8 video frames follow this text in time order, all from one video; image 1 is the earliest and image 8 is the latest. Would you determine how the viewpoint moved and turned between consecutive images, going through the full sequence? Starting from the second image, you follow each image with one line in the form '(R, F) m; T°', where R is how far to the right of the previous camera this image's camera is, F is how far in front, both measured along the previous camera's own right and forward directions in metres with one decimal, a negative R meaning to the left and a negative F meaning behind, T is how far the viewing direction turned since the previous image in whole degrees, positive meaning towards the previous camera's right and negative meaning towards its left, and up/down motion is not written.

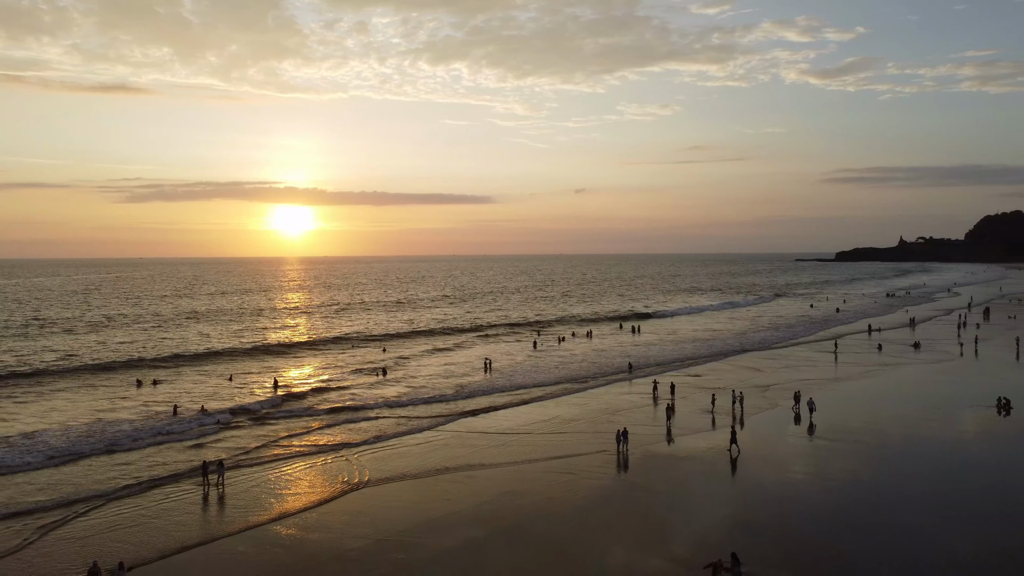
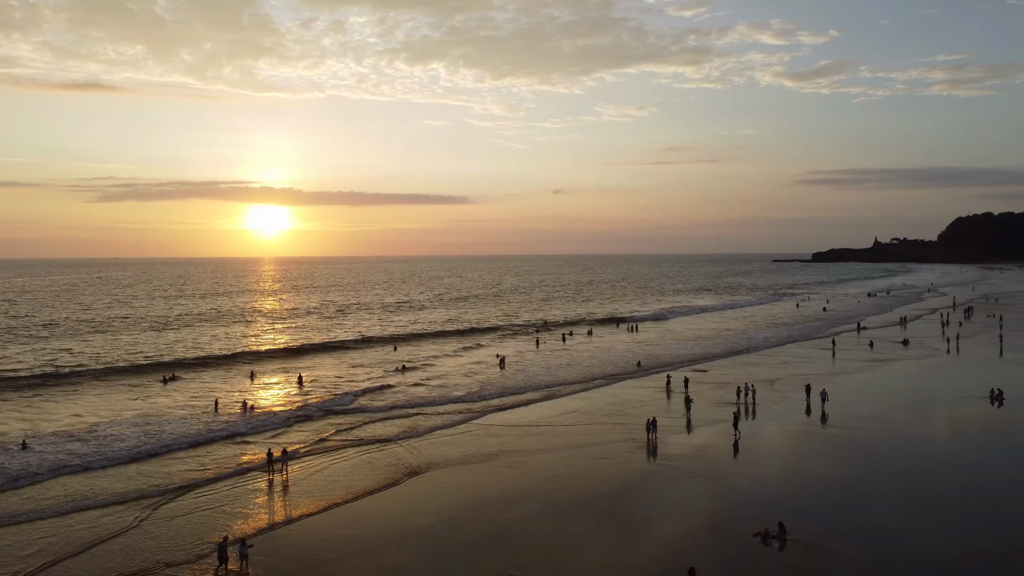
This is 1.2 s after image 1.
(-1.8, -1.2) m; +2°
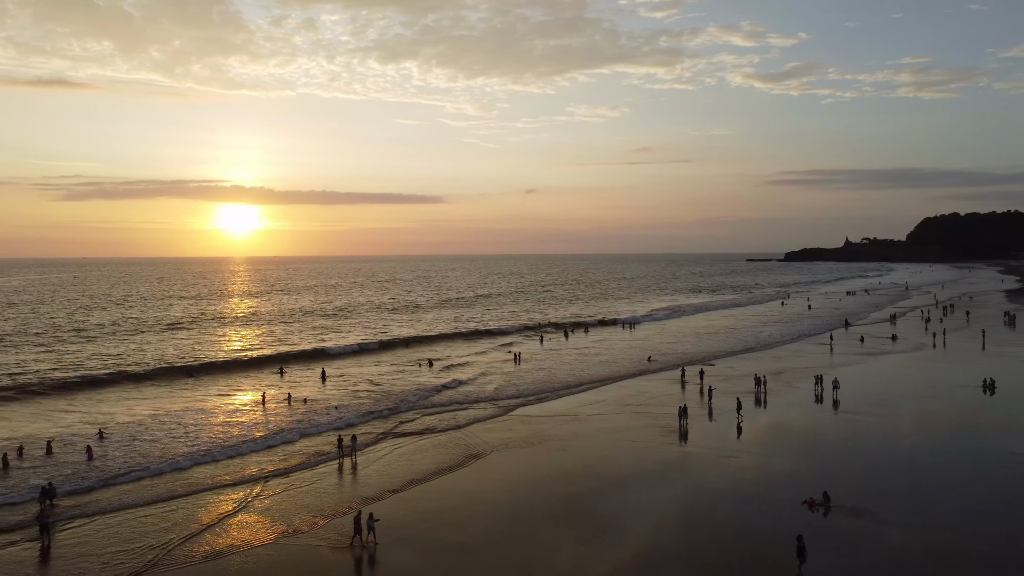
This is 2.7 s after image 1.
(-2.2, -1.5) m; +2°
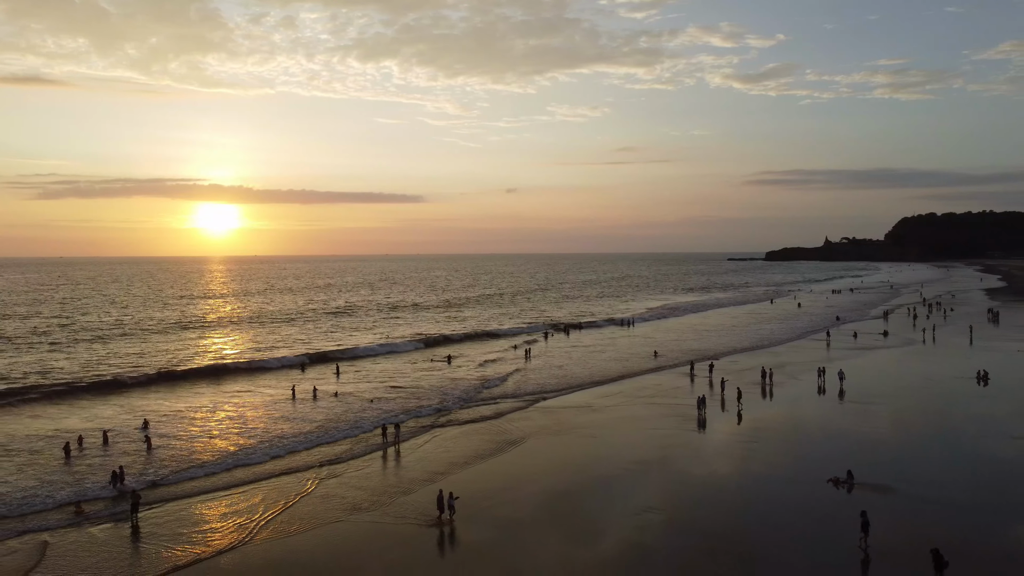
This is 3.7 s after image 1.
(-1.6, -1.1) m; +1°
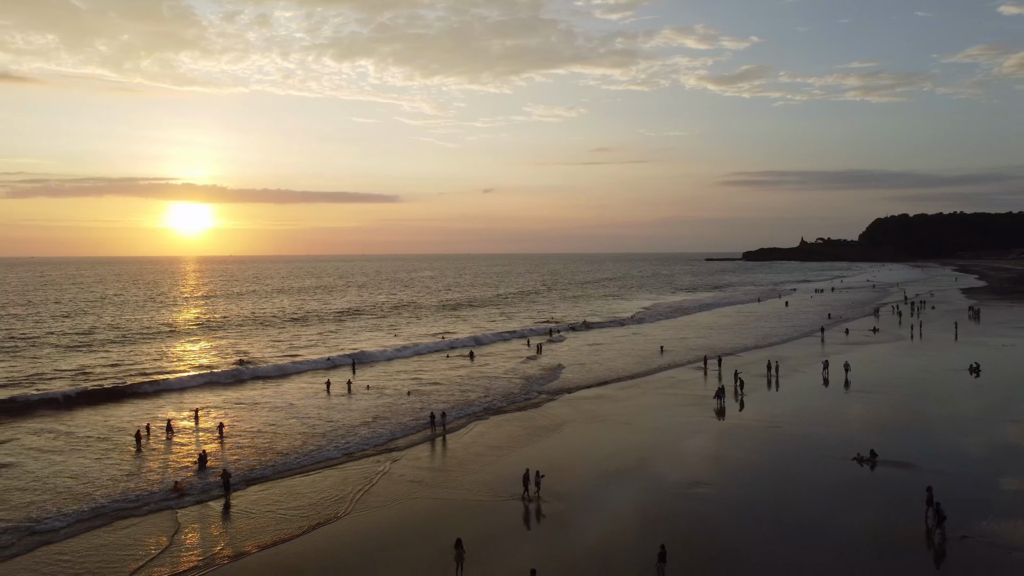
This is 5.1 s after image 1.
(-1.9, -1.3) m; +2°
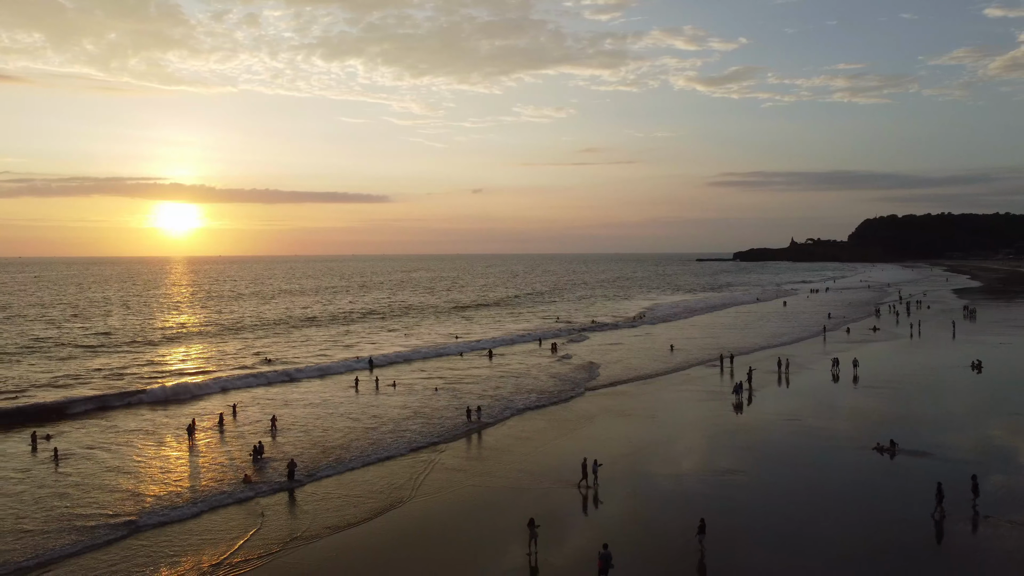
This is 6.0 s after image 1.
(-1.4, -1.0) m; +1°
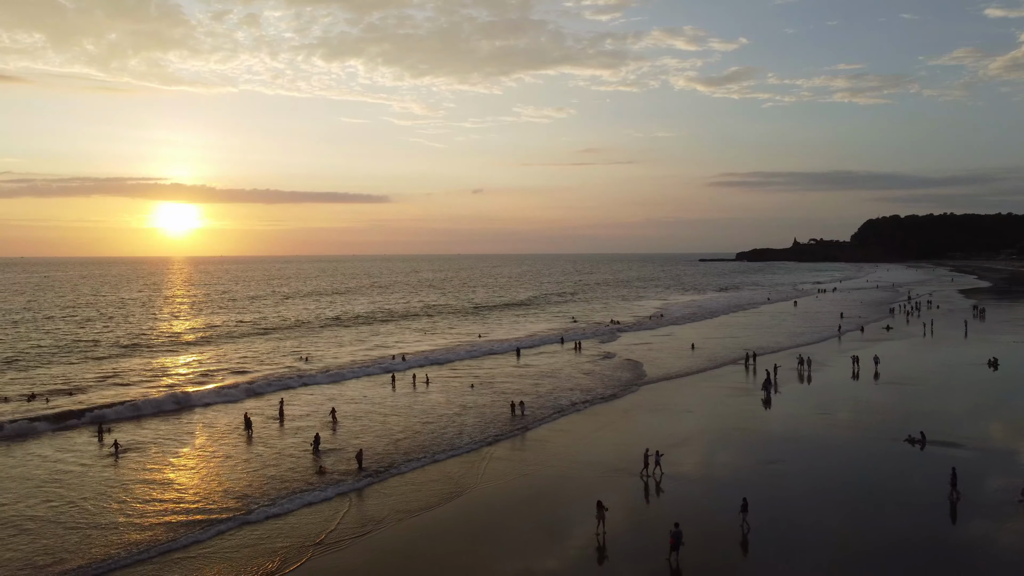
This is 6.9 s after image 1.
(-1.5, -1.0) m; 0°
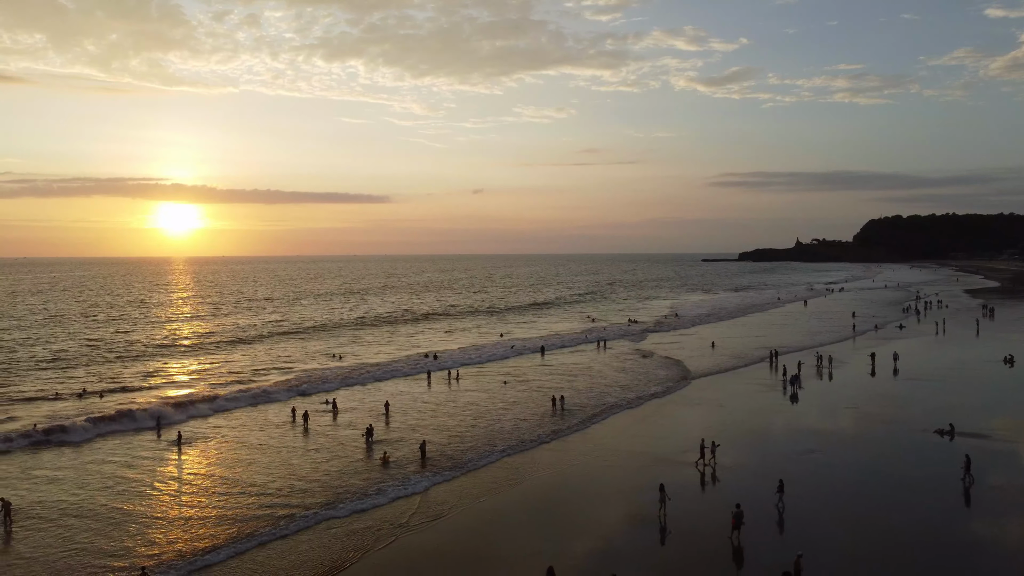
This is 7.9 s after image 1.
(-1.5, -1.0) m; 0°
